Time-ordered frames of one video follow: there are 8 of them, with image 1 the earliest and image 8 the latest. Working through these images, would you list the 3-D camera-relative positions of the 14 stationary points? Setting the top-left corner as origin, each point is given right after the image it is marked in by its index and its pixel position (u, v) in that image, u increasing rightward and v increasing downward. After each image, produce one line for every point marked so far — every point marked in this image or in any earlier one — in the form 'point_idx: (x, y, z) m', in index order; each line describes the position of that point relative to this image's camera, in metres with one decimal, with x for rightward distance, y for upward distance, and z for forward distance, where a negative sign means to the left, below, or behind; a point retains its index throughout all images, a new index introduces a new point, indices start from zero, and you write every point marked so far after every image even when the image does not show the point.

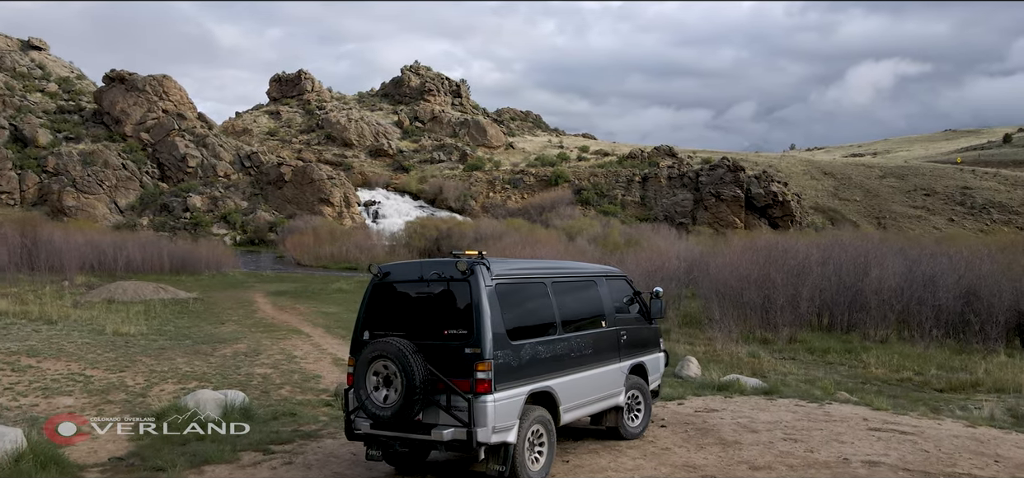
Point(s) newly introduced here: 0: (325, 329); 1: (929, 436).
0: (-5.0, -2.3, +19.2) m
1: (+3.9, -1.8, +6.8) m
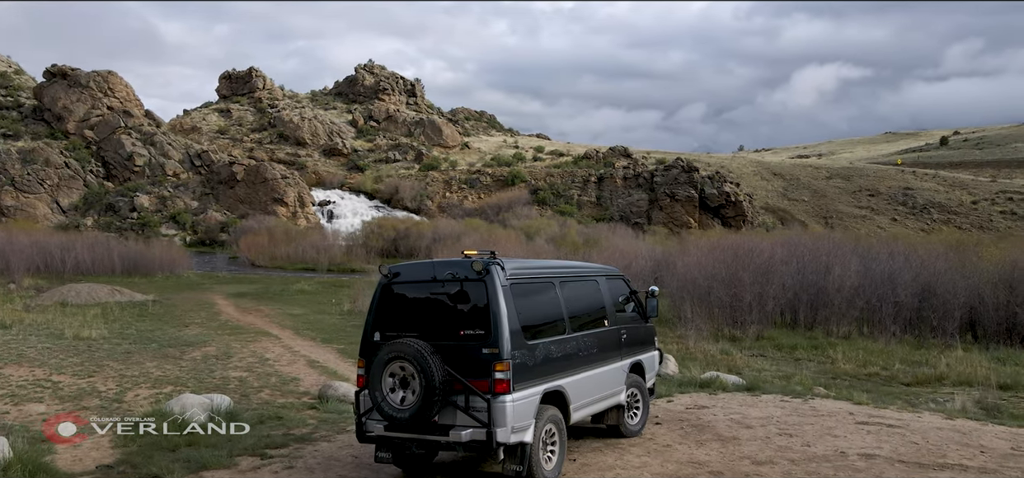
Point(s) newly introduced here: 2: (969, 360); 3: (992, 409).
0: (-5.7, -2.3, +18.8) m
1: (+3.8, -1.8, +7.0) m
2: (+9.4, -2.5, +15.3) m
3: (+6.0, -2.1, +9.3) m
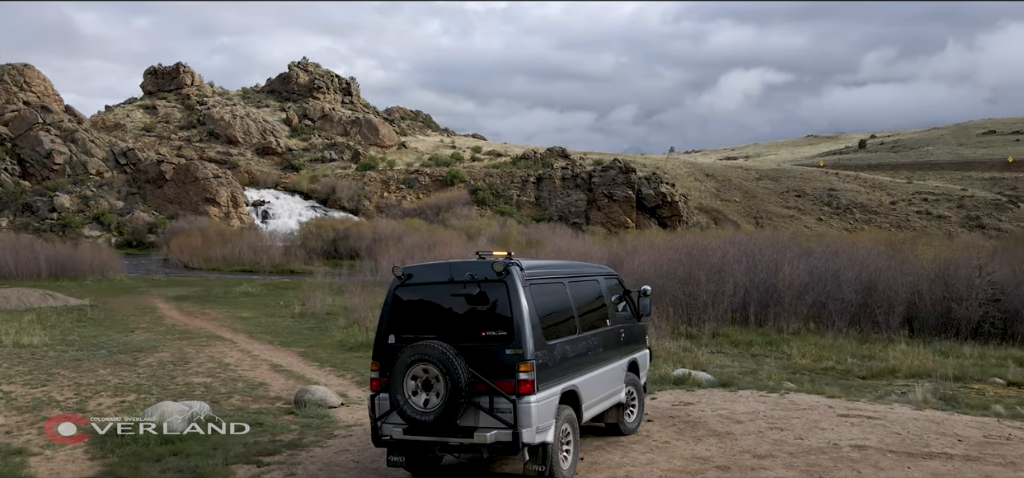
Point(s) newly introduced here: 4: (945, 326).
0: (-6.7, -2.4, +18.3) m
1: (+3.8, -1.8, +7.3) m
2: (+8.7, -2.5, +16.0) m
3: (+5.7, -2.1, +9.7) m
4: (+11.6, -2.3, +19.6) m
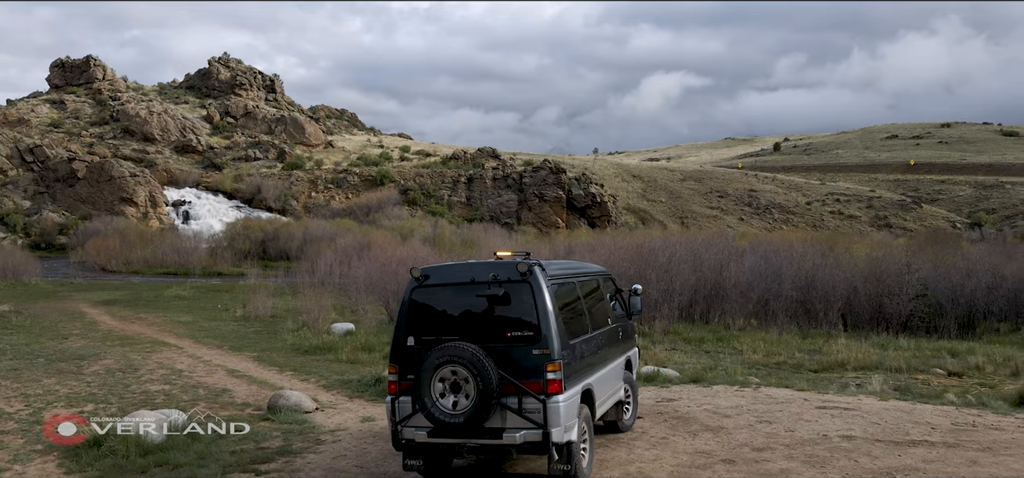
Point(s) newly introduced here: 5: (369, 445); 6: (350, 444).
0: (-7.8, -2.4, +17.6) m
1: (+3.7, -1.8, +7.6) m
2: (+7.7, -2.4, +16.8) m
3: (+5.4, -2.1, +10.3) m
4: (+10.3, -2.3, +20.6) m
5: (-1.3, -1.9, +6.8) m
6: (-1.5, -1.9, +7.0) m
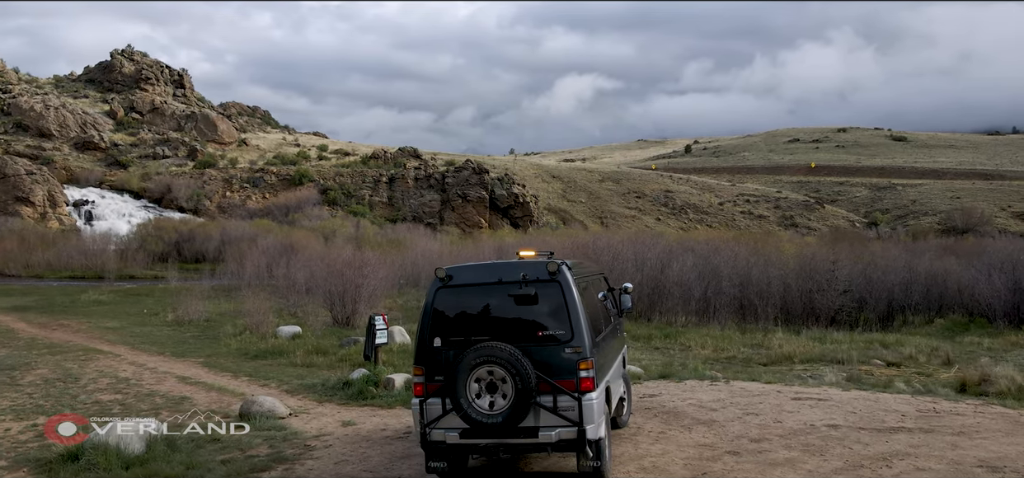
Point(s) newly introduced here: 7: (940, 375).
0: (-8.9, -2.4, +16.8) m
1: (+3.6, -1.8, +8.0) m
2: (+6.6, -2.4, +17.6) m
3: (+5.0, -2.1, +10.8) m
4: (+8.8, -2.2, +21.6) m
5: (-1.3, -1.9, +6.7) m
6: (-1.5, -1.9, +6.8) m
7: (+6.9, -2.2, +12.0) m
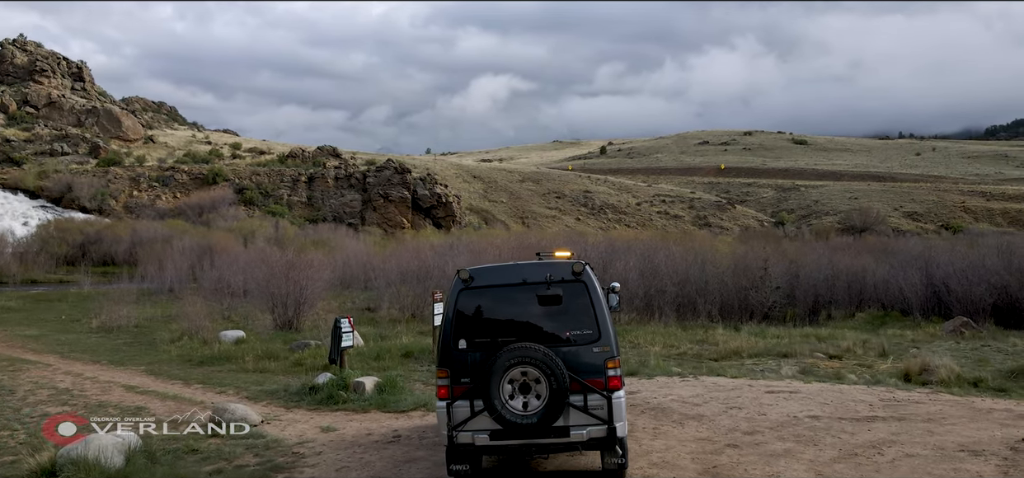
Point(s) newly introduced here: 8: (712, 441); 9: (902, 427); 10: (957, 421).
0: (-9.9, -2.5, +15.8) m
1: (+3.4, -1.8, +8.4) m
2: (+5.5, -2.4, +18.2) m
3: (+4.5, -2.1, +11.3) m
4: (+7.2, -2.2, +22.5) m
5: (-1.3, -1.9, +6.6) m
6: (-1.6, -2.0, +6.7) m
7: (+6.3, -2.2, +12.7) m
8: (+1.7, -1.7, +6.2) m
9: (+3.5, -1.7, +6.6) m
10: (+4.2, -1.7, +7.0) m
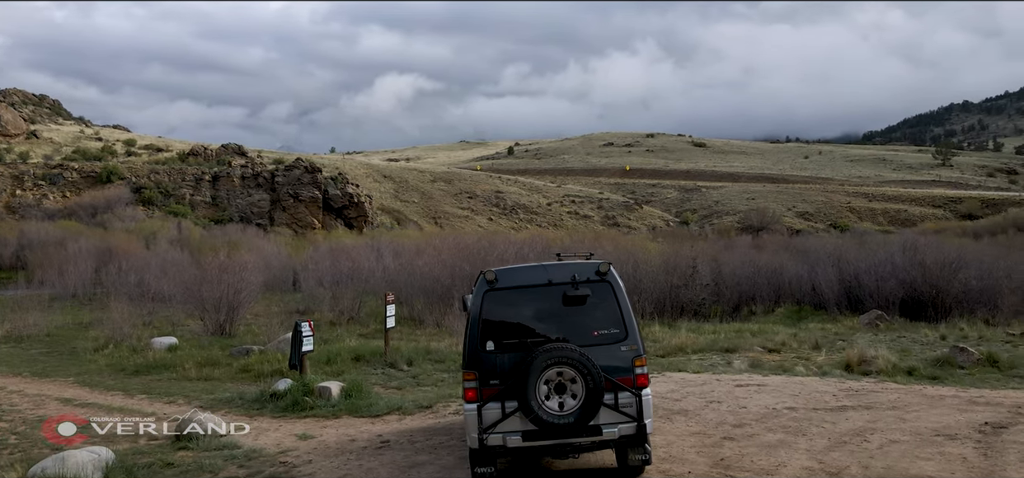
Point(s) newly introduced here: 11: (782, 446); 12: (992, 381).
0: (-10.9, -2.5, +14.6) m
1: (+3.1, -1.7, +8.8) m
2: (+4.0, -2.4, +18.8) m
3: (+3.9, -2.1, +11.8) m
4: (+5.3, -2.2, +23.2) m
5: (-1.3, -1.9, +6.4) m
6: (-1.6, -2.0, +6.5) m
7: (+5.5, -2.2, +13.4) m
8: (+1.7, -1.7, +6.4) m
9: (+3.5, -1.7, +7.0) m
10: (+4.1, -1.7, +7.4) m
11: (+2.2, -1.7, +6.0) m
12: (+7.1, -2.1, +11.0) m
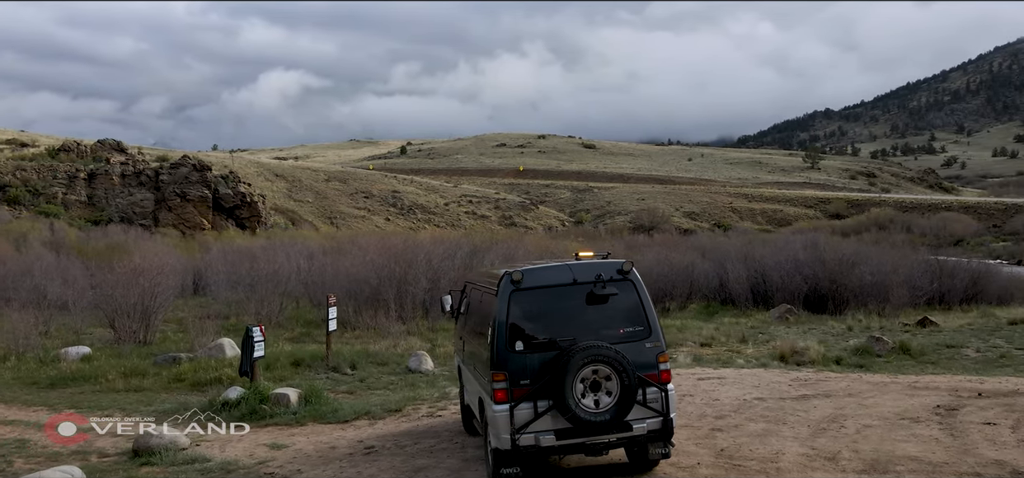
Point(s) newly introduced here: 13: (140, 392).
0: (-12.0, -2.6, +13.1) m
1: (+2.7, -1.7, +9.2) m
2: (+2.3, -2.4, +19.2) m
3: (+3.1, -2.0, +12.3) m
4: (+2.9, -2.1, +23.8) m
5: (-1.3, -1.9, +6.3) m
6: (-1.6, -2.0, +6.3) m
7: (+4.5, -2.1, +14.1) m
8: (+1.6, -1.7, +6.6) m
9: (+3.3, -1.7, +7.5) m
10: (+3.9, -1.7, +8.0) m
11: (+2.2, -1.7, +6.3) m
12: (+6.4, -2.1, +11.9) m
13: (-5.8, -2.4, +11.5) m
